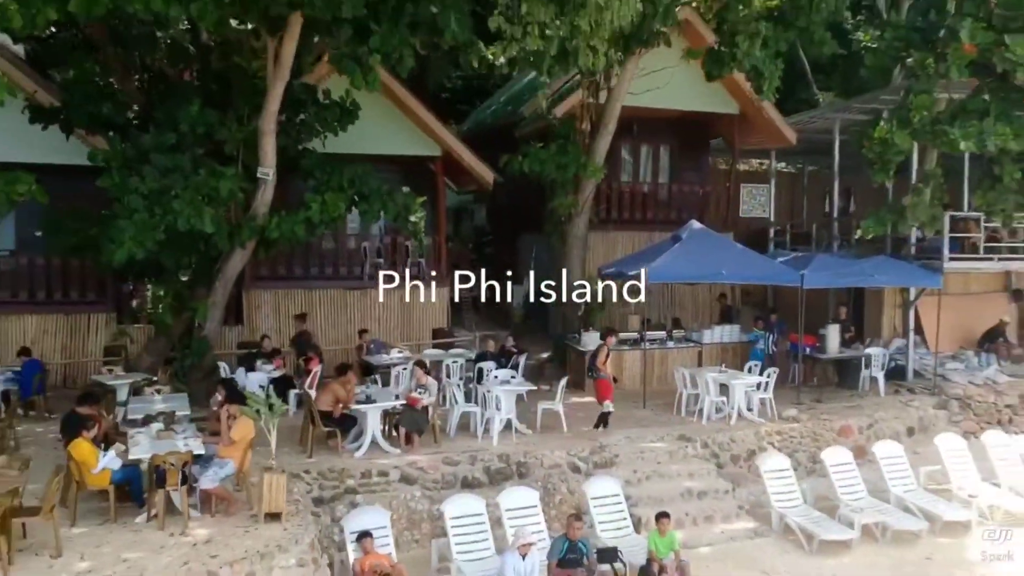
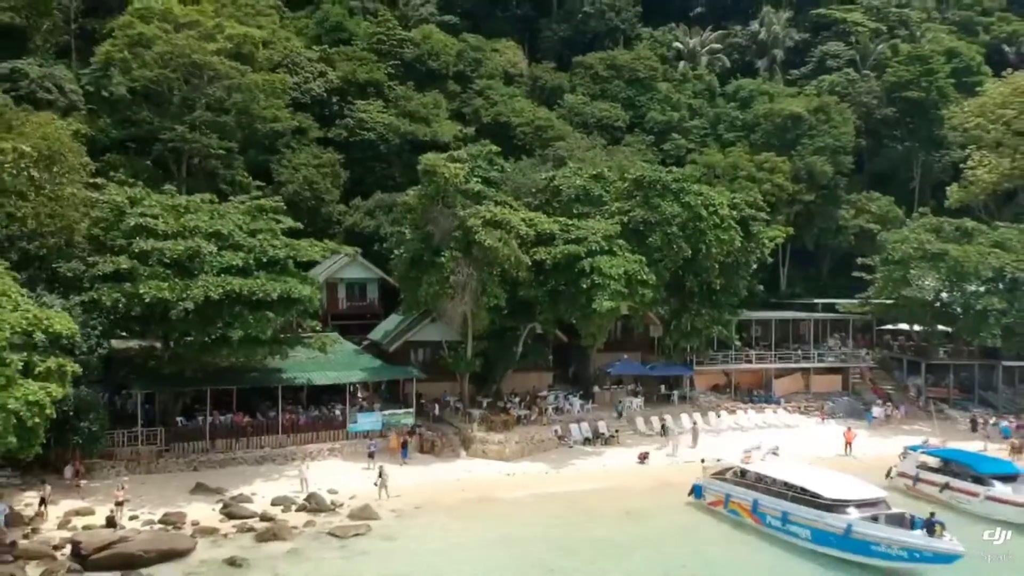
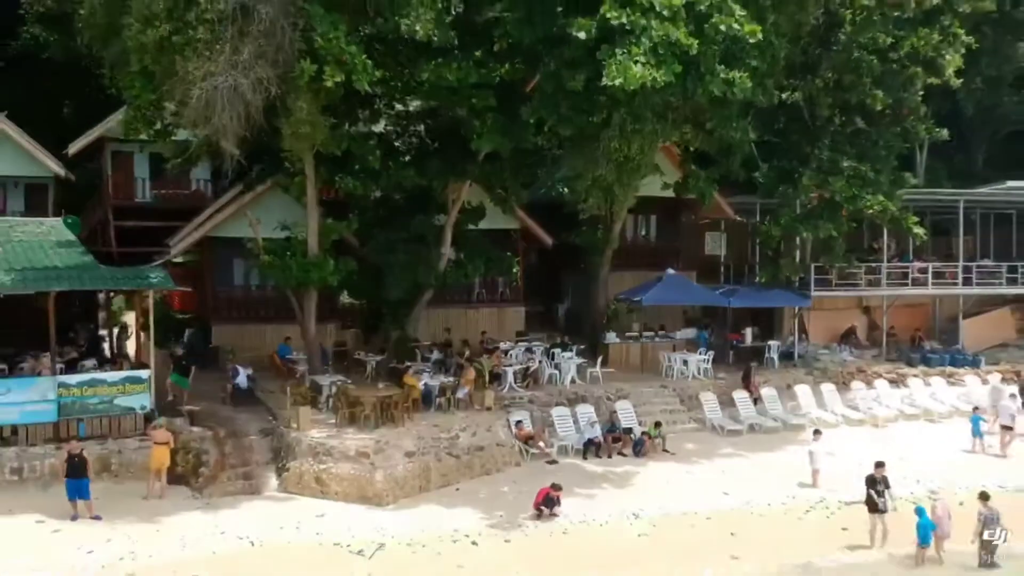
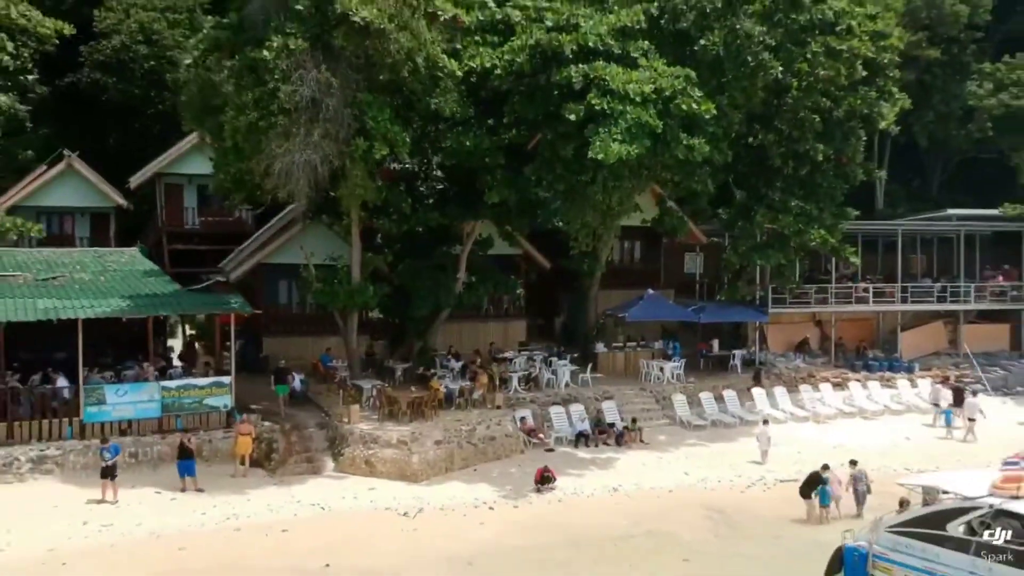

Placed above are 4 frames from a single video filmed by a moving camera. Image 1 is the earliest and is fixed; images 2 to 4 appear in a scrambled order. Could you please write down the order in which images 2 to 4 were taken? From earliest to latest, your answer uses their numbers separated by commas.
3, 4, 2
